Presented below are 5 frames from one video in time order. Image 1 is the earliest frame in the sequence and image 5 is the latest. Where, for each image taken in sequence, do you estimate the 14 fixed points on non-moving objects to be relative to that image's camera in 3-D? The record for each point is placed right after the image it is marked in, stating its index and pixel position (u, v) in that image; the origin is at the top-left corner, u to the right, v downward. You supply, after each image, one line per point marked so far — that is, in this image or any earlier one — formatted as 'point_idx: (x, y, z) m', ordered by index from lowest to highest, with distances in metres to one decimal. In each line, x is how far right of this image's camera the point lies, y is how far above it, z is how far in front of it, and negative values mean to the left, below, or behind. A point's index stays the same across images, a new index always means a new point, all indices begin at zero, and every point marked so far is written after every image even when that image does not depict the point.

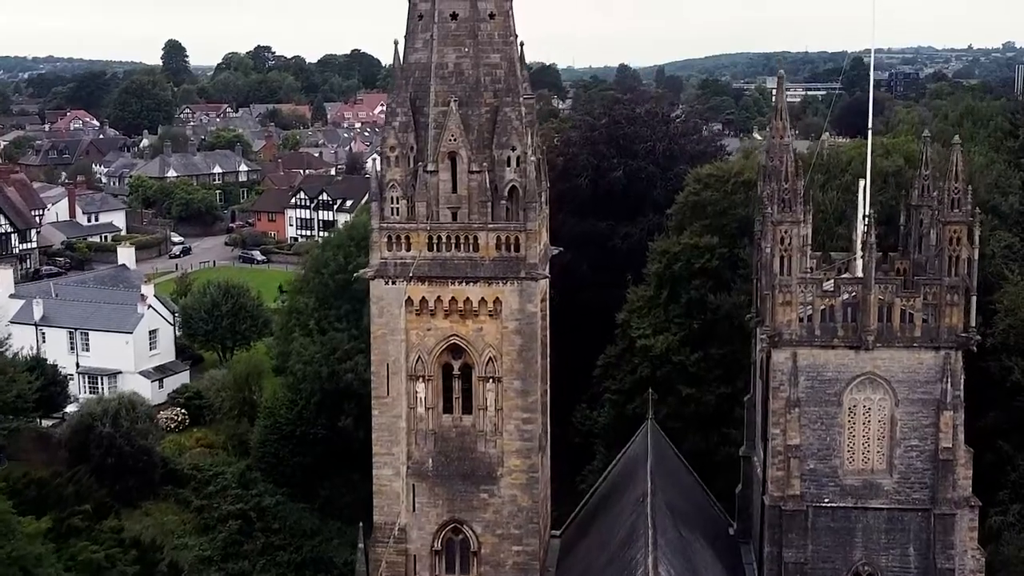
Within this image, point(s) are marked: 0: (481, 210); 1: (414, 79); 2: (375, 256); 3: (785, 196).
0: (-0.6, +1.5, +19.5) m
1: (-1.9, +4.0, +19.8) m
2: (-2.6, +0.6, +19.8) m
3: (+5.0, +1.7, +19.0) m
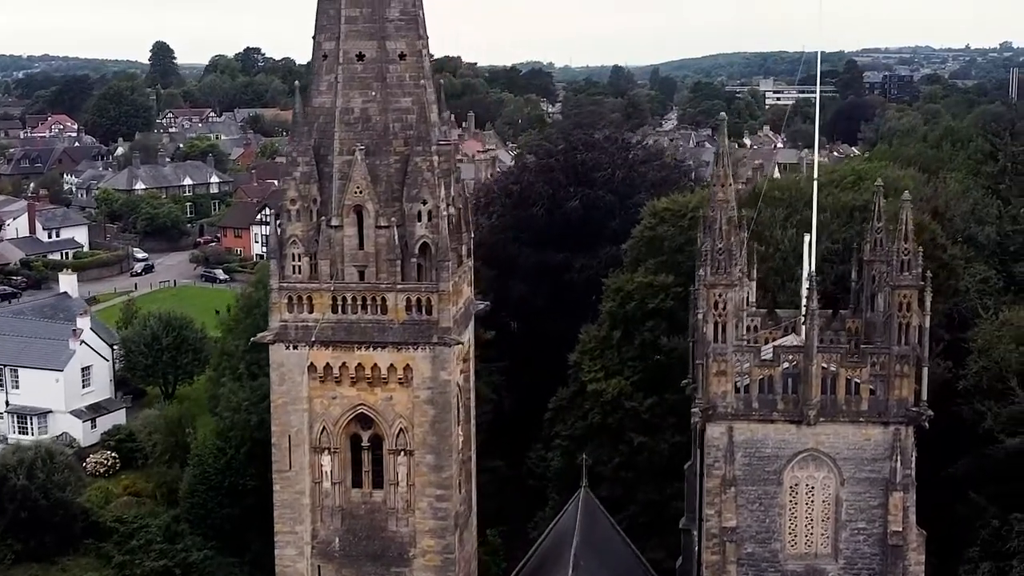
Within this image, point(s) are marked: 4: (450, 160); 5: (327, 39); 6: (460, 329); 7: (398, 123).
0: (-2.1, +0.3, +17.8) m
1: (-3.4, +2.9, +18.2) m
2: (-4.1, -0.5, +18.1) m
3: (+3.5, +0.5, +17.3) m
4: (-1.1, +2.2, +18.5) m
5: (-3.2, +4.3, +18.0) m
6: (-0.9, -0.7, +18.3) m
7: (-2.0, +2.9, +18.0) m
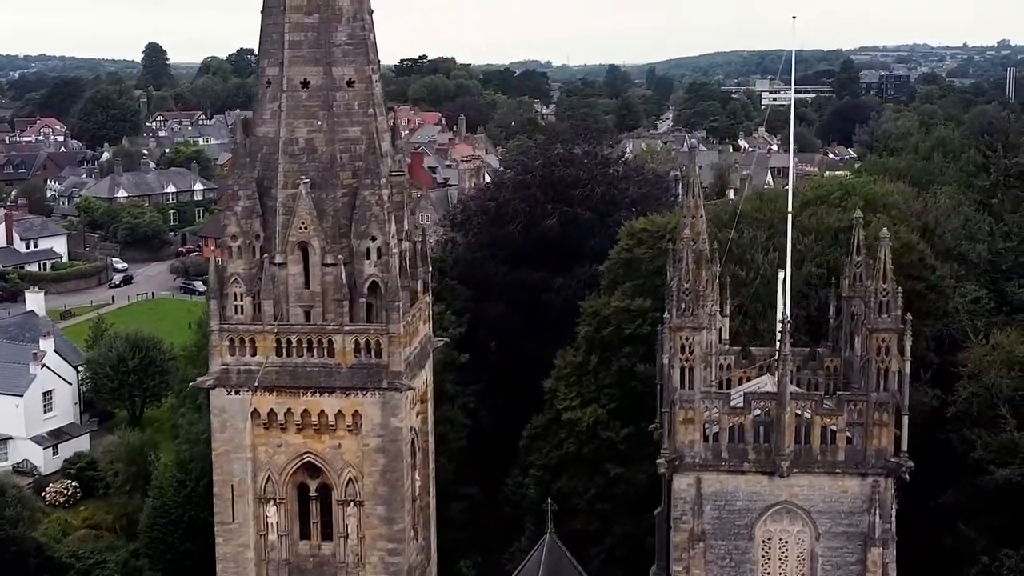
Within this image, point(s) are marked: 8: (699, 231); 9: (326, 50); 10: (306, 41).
0: (-2.8, -0.3, +16.8) m
1: (-4.1, +2.2, +17.1) m
2: (-4.9, -1.2, +17.0) m
3: (+2.7, -0.1, +16.3) m
4: (-1.8, +1.6, +17.4) m
5: (-3.9, +3.7, +17.0) m
6: (-1.7, -1.4, +17.2) m
7: (-2.7, +2.2, +16.9) m
8: (+3.3, +1.0, +18.2) m
9: (-3.0, +3.9, +16.8) m
10: (-3.4, +4.0, +16.8) m
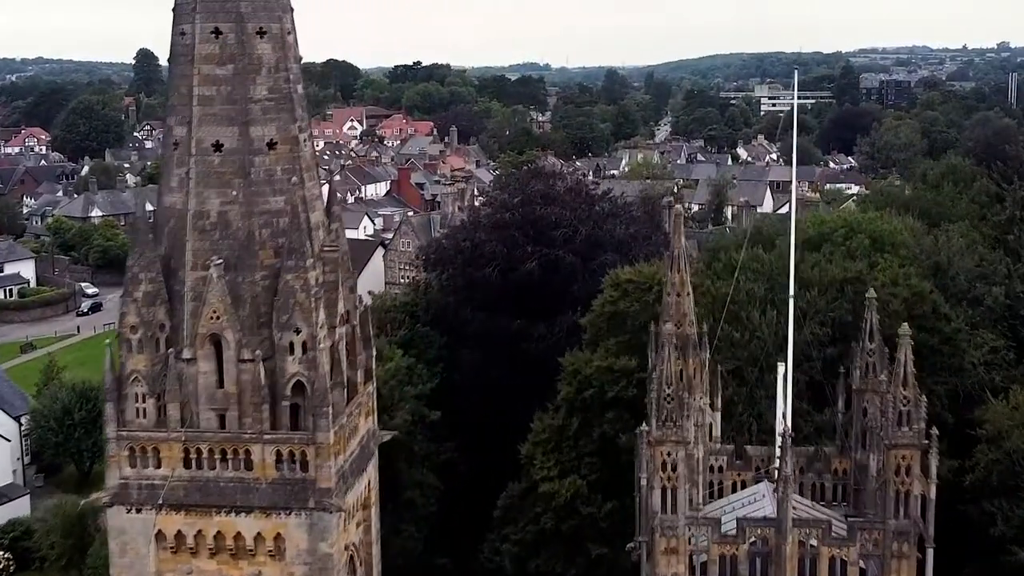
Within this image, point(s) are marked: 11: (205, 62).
0: (-3.5, -1.7, +14.2) m
1: (-4.8, +0.8, +14.5) m
2: (-5.5, -2.6, +14.4) m
3: (+2.1, -1.5, +13.6) m
4: (-2.5, +0.2, +14.8) m
5: (-4.6, +2.3, +14.3) m
6: (-2.3, -2.8, +14.6) m
7: (-3.4, +0.8, +14.3) m
8: (+2.6, -0.4, +15.6) m
9: (-3.7, +2.5, +14.2) m
10: (-4.0, +2.6, +14.2) m
11: (-4.2, +3.1, +14.2) m
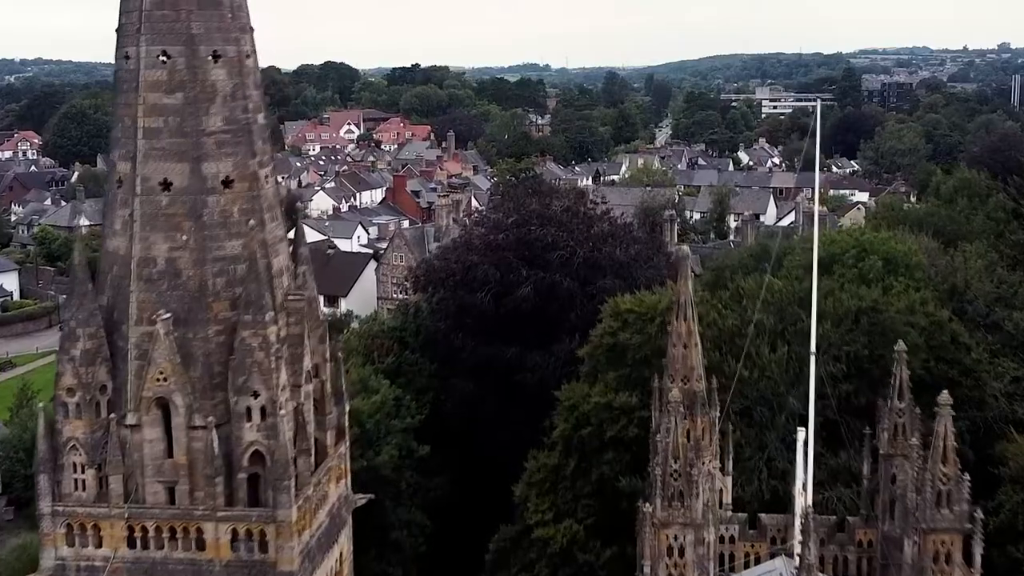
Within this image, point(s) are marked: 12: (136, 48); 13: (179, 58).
0: (-3.7, -2.4, +12.5) m
1: (-5.0, +0.1, +12.9) m
2: (-5.7, -3.3, +12.8) m
3: (+1.9, -2.2, +12.0) m
4: (-2.7, -0.5, +13.2) m
5: (-4.8, +1.6, +12.7) m
6: (-2.5, -3.5, +13.0) m
7: (-3.6, +0.1, +12.7) m
8: (+2.4, -1.0, +14.0) m
9: (-3.9, +1.8, +12.6) m
10: (-4.2, +1.9, +12.6) m
11: (-4.4, +2.4, +12.5) m
12: (-4.6, +2.9, +12.6) m
13: (-4.0, +2.8, +12.5) m
